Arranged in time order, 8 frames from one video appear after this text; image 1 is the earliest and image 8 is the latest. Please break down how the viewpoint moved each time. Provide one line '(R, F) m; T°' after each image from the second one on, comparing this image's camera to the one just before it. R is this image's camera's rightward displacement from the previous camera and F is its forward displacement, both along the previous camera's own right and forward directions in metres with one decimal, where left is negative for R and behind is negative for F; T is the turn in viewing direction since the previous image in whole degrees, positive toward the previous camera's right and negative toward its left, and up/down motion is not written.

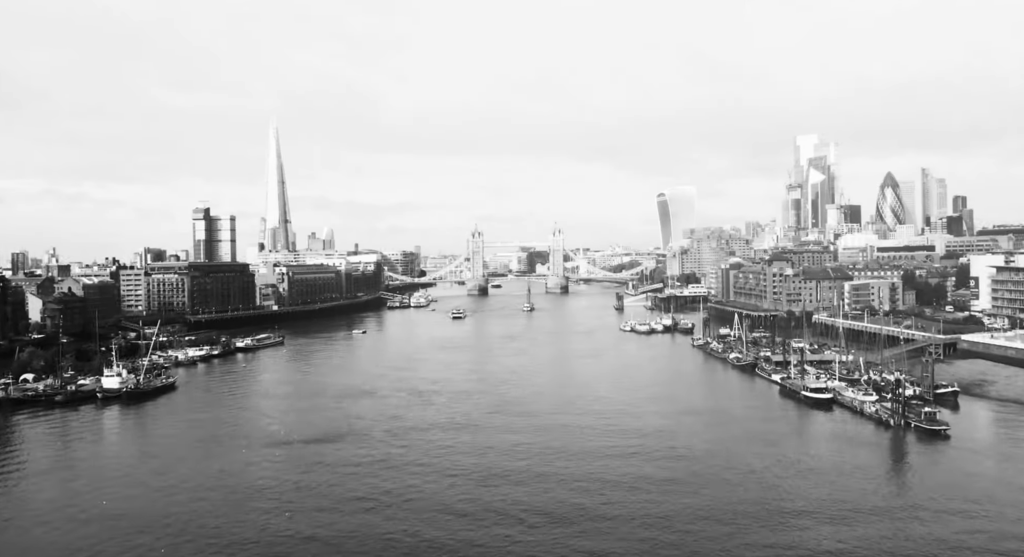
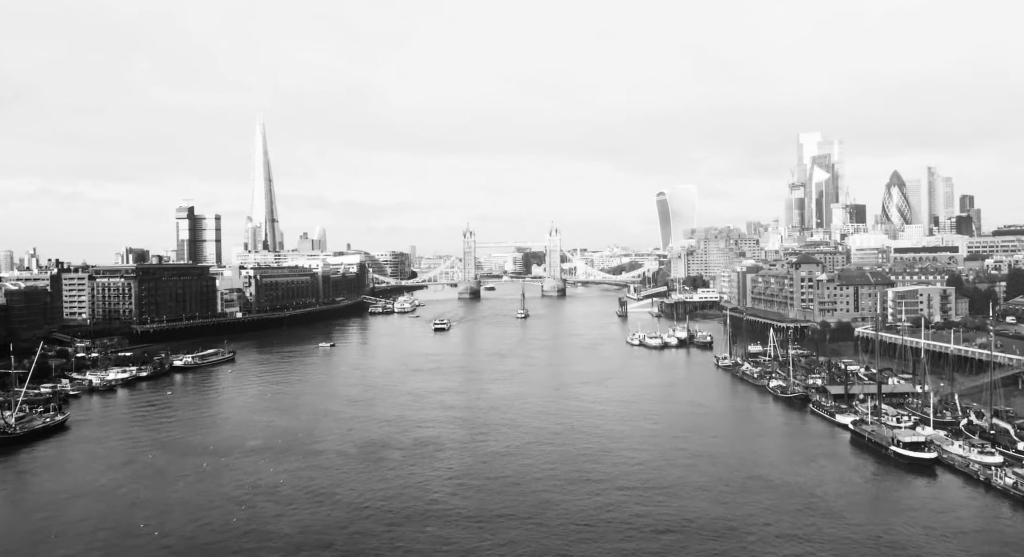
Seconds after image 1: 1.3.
(+0.5, +10.0) m; 0°
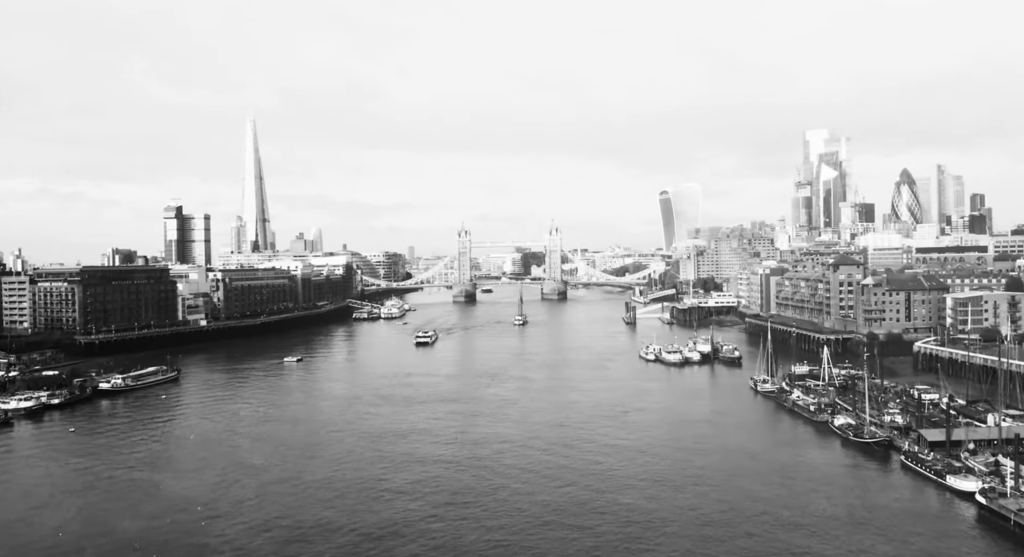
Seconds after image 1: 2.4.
(+0.4, +9.0) m; 0°
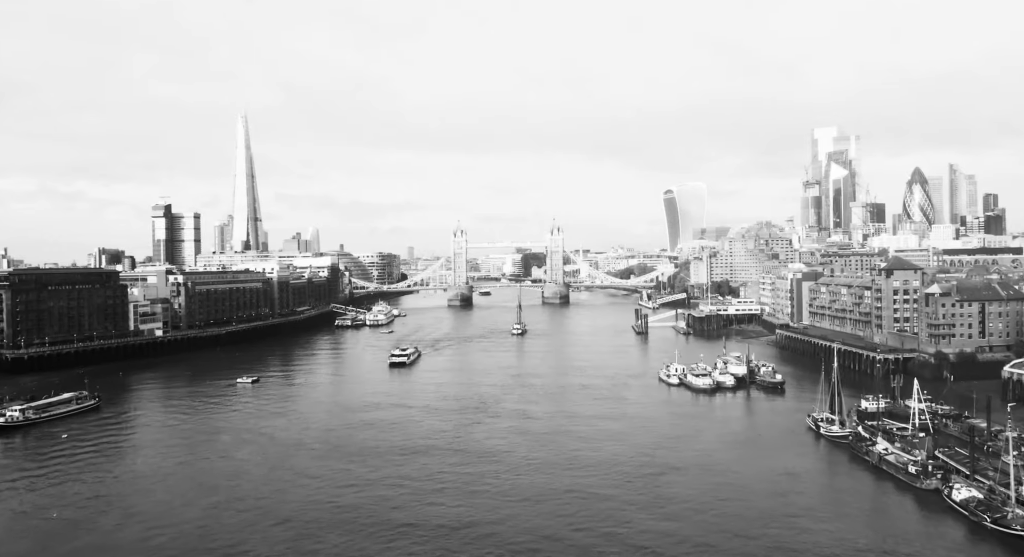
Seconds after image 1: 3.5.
(+0.3, +9.0) m; 0°
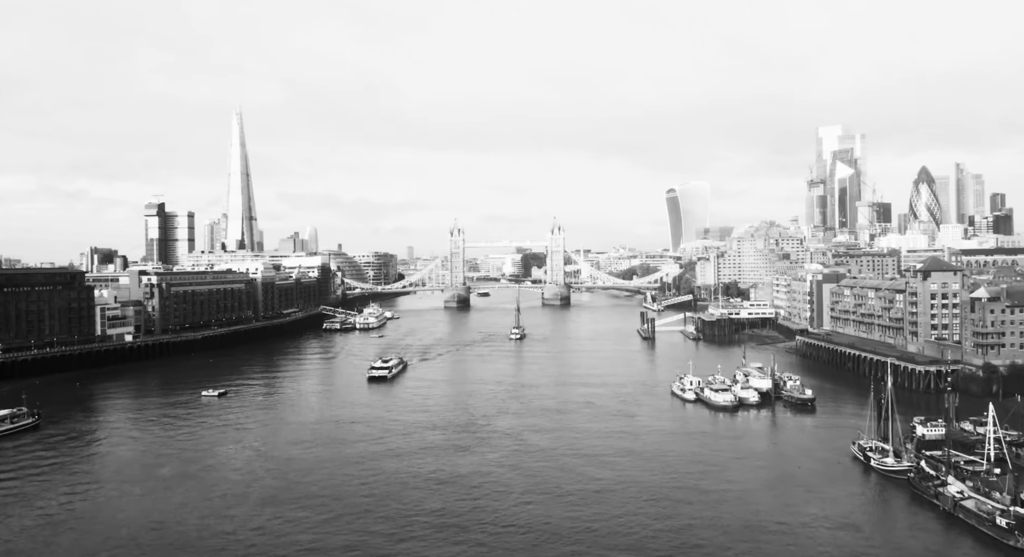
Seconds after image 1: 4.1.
(+0.3, +5.0) m; 0°
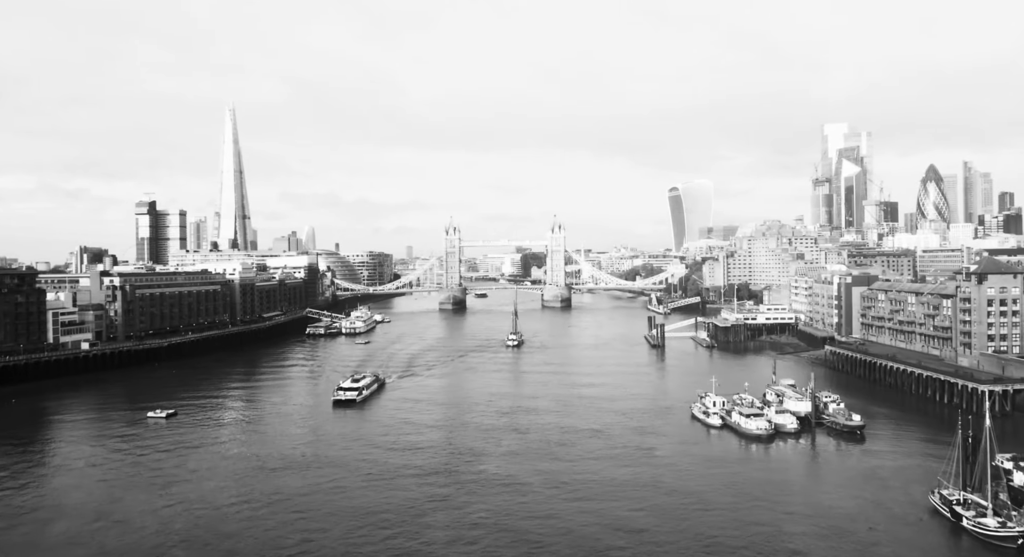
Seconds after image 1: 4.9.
(+0.3, +6.0) m; 0°
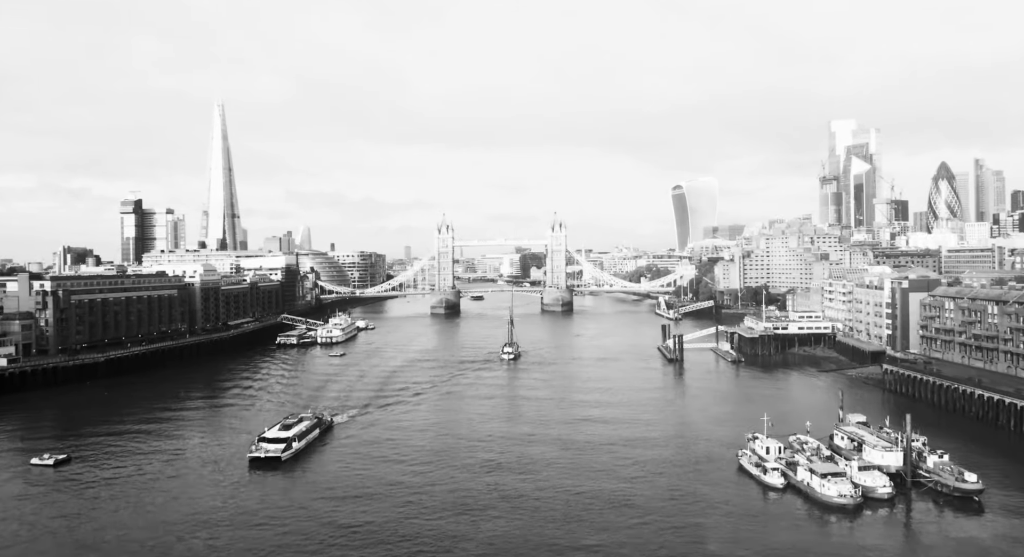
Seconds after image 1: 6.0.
(+0.3, +8.7) m; 0°
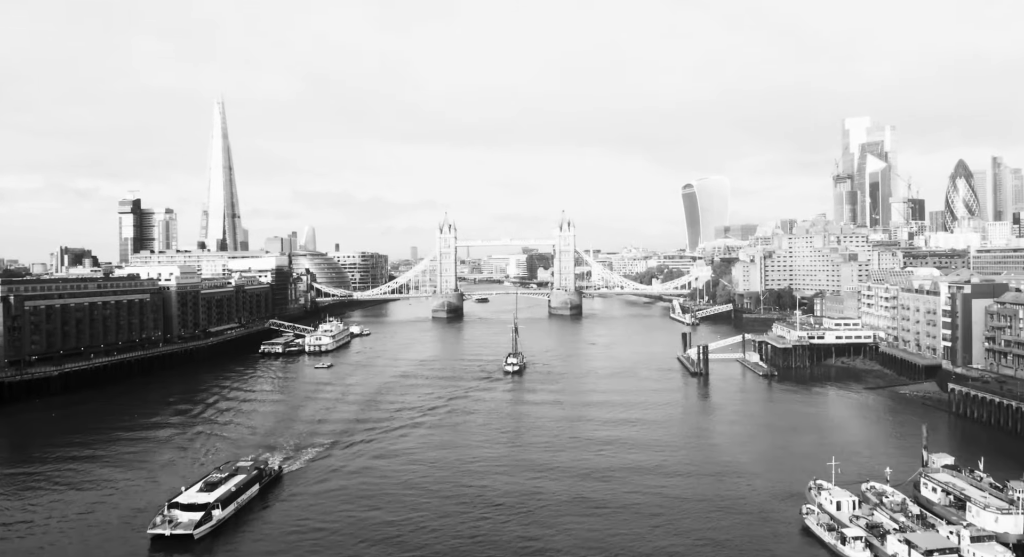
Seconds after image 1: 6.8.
(+0.2, +6.0) m; -1°
